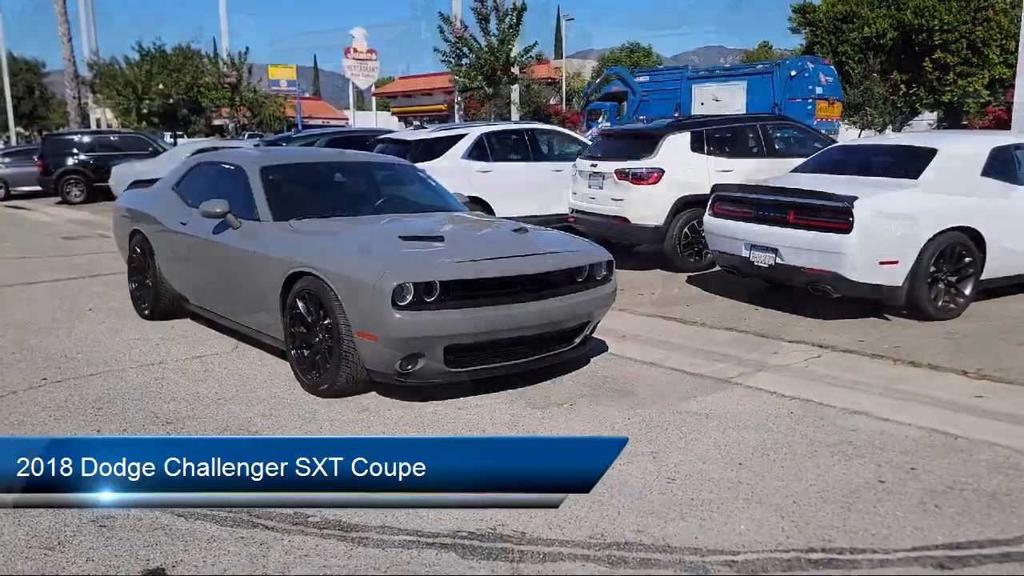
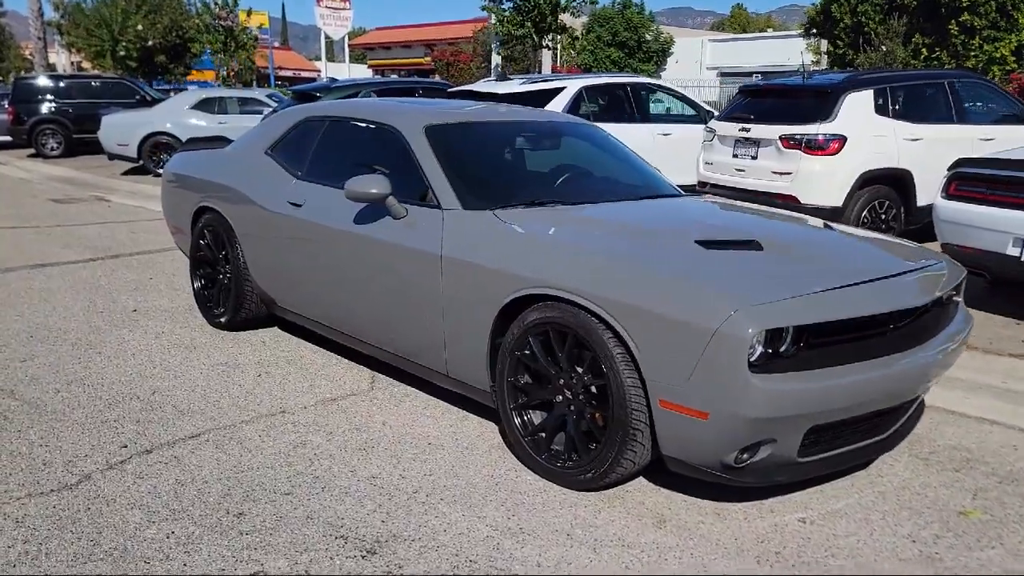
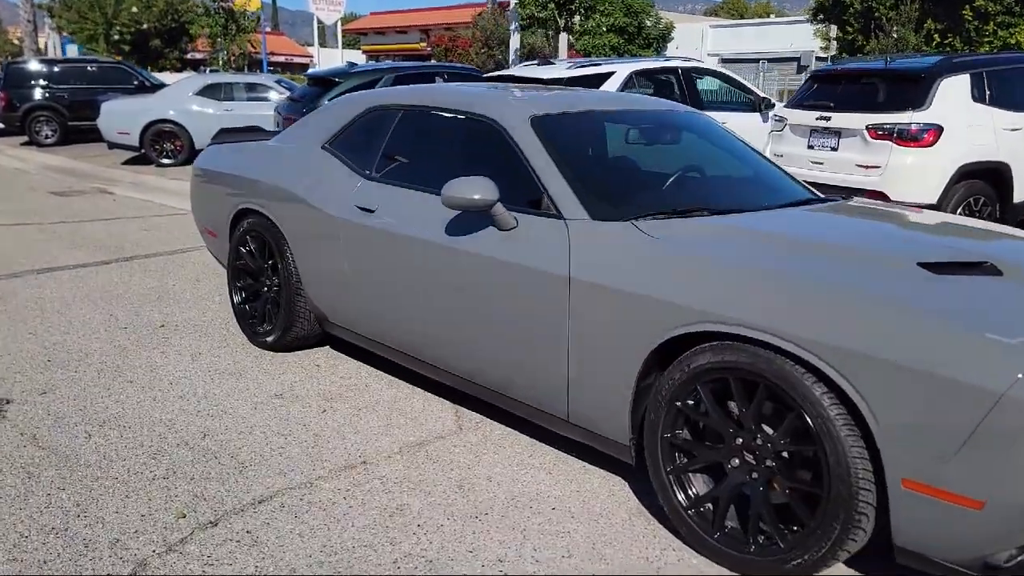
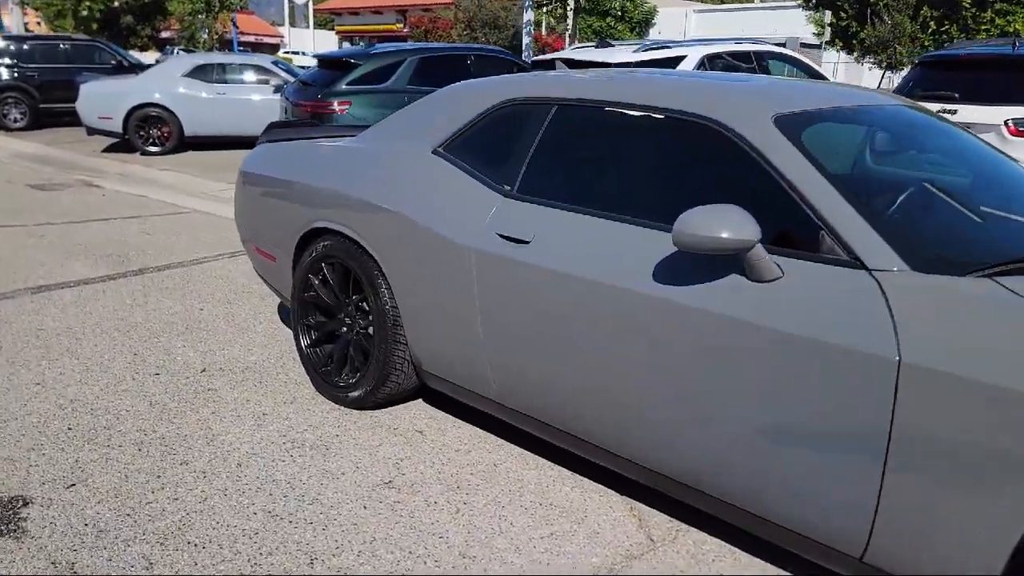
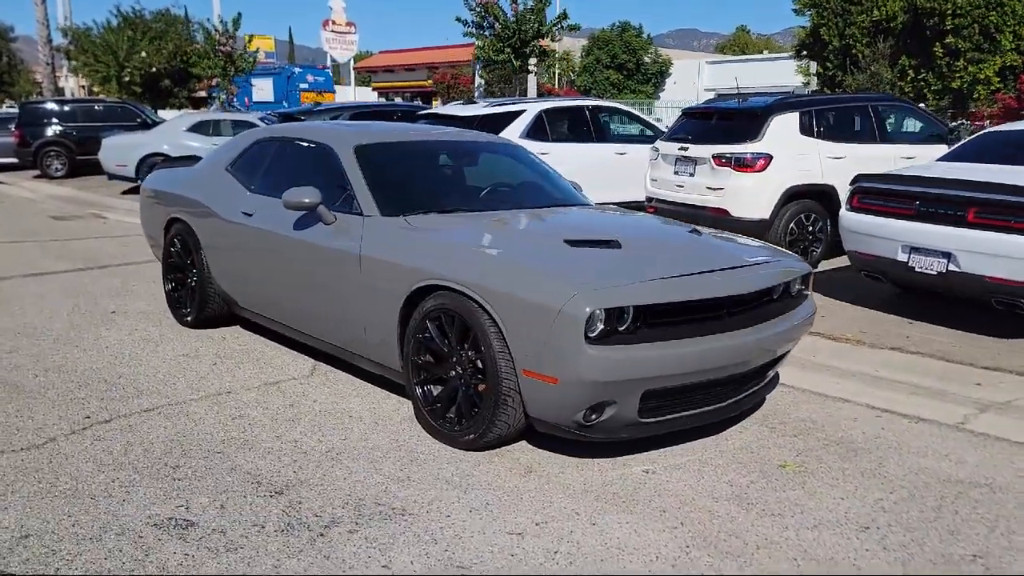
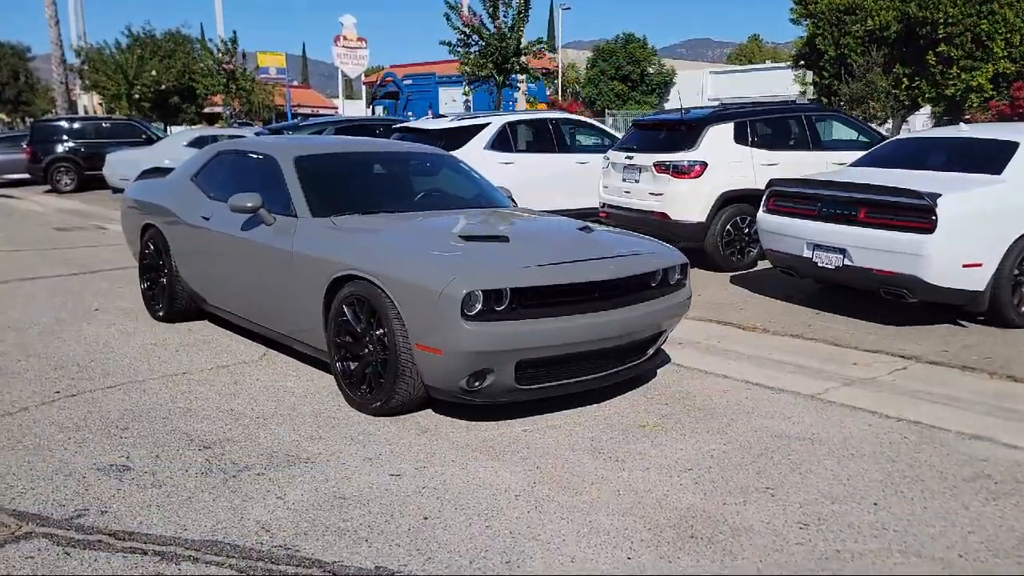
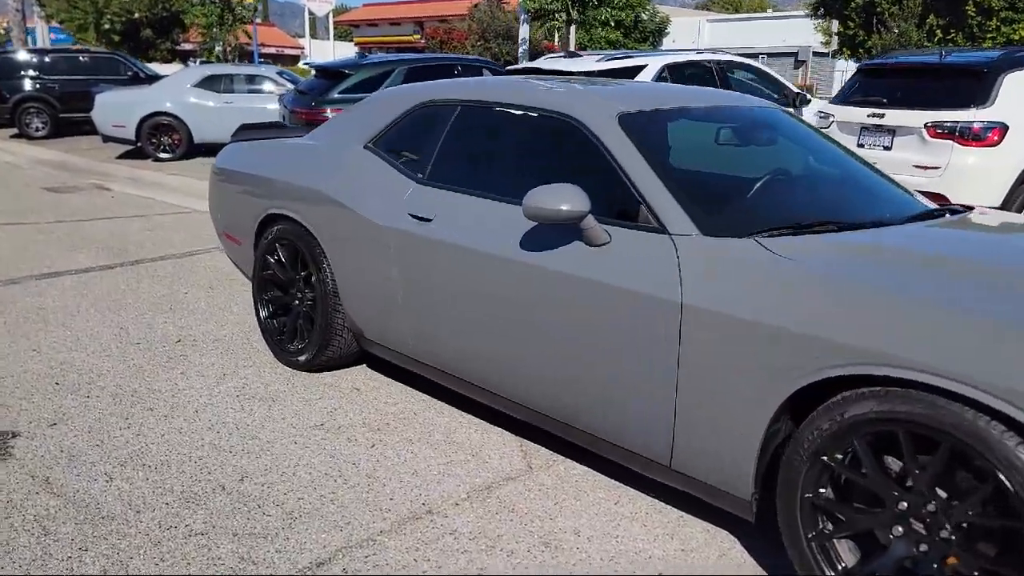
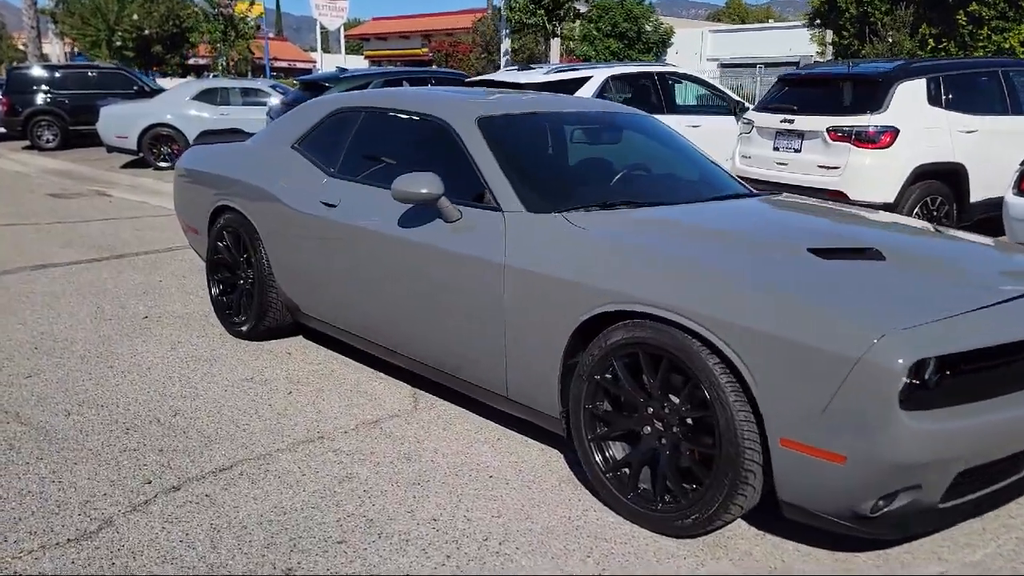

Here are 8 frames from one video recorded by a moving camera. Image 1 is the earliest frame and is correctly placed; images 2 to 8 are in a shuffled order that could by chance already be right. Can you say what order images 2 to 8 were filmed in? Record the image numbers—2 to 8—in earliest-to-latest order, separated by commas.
6, 5, 2, 8, 3, 7, 4
